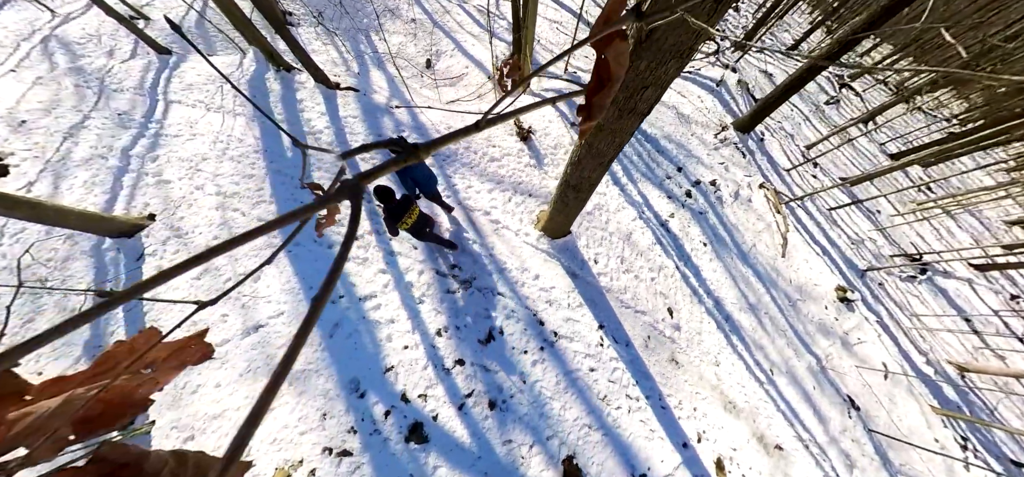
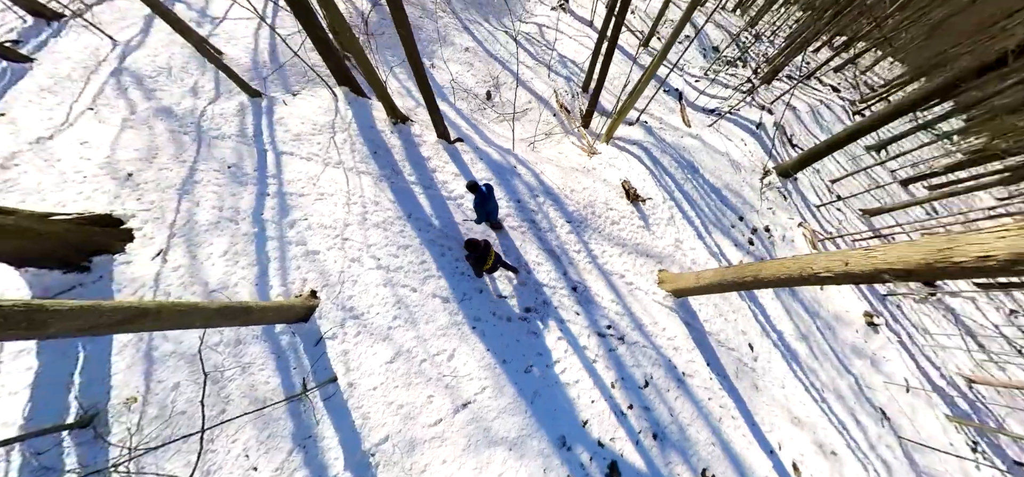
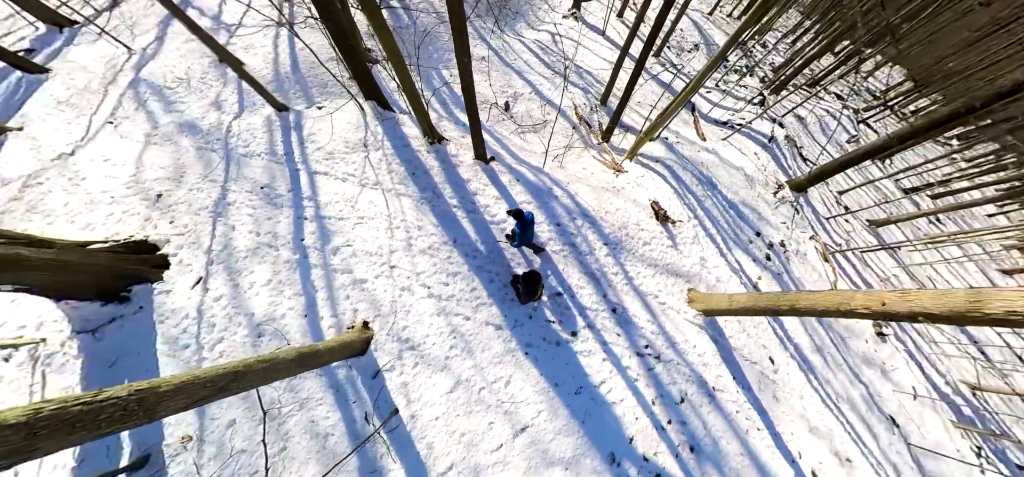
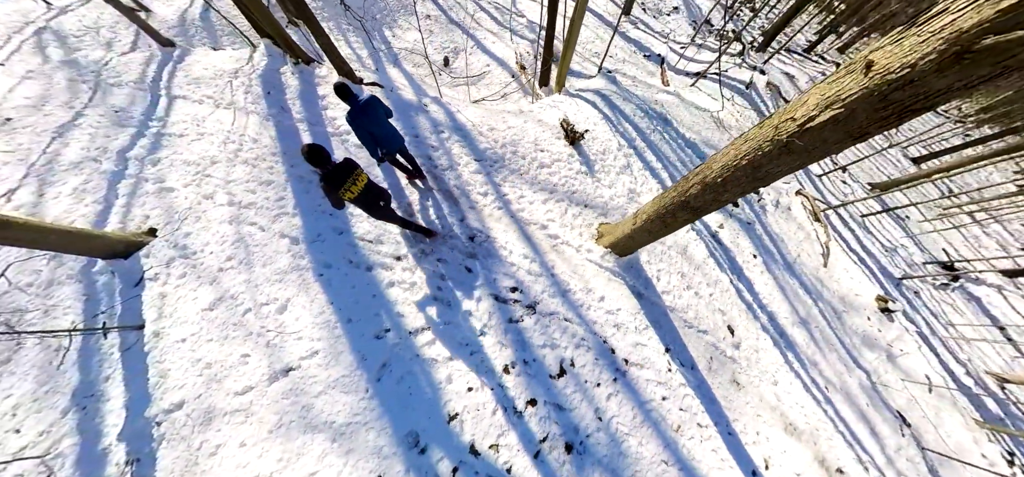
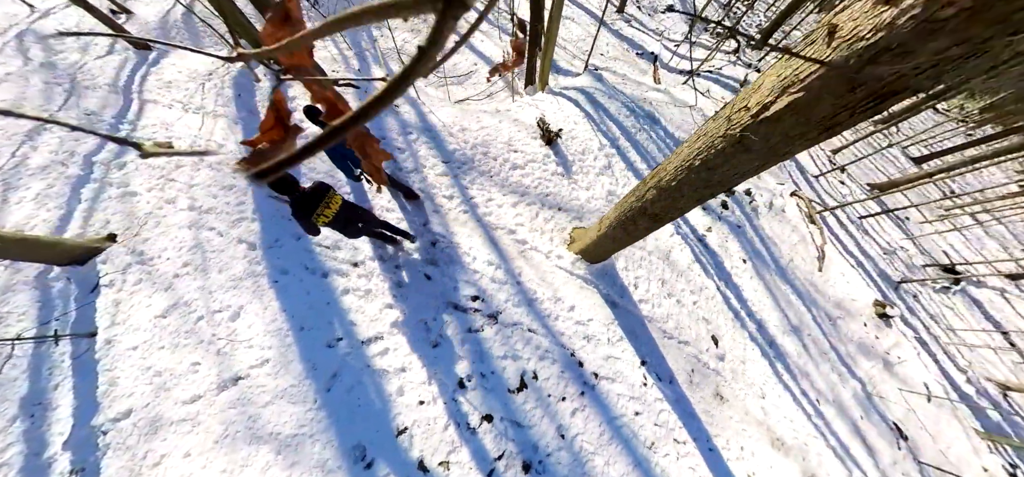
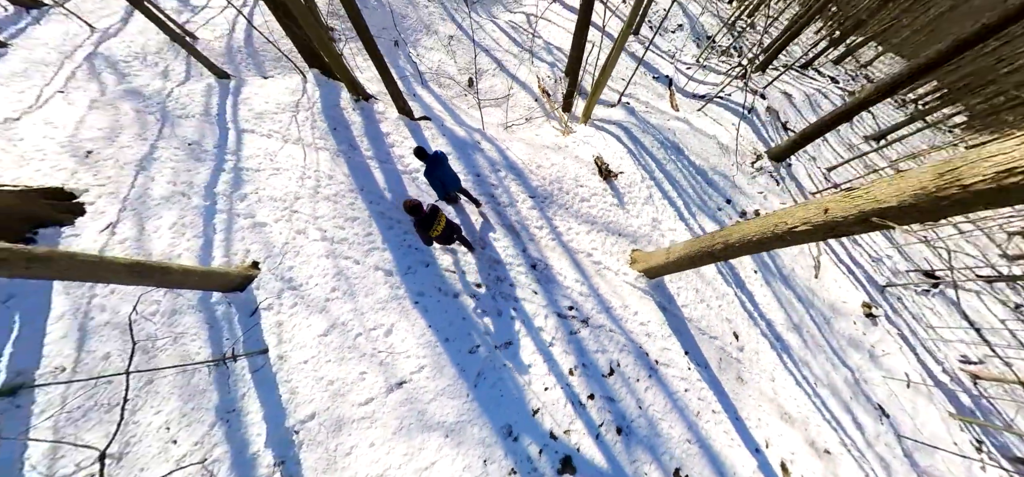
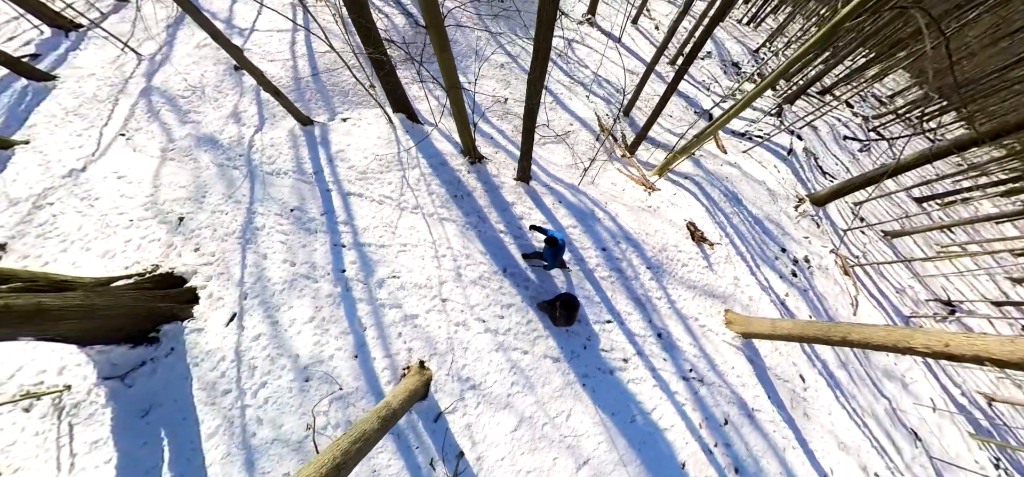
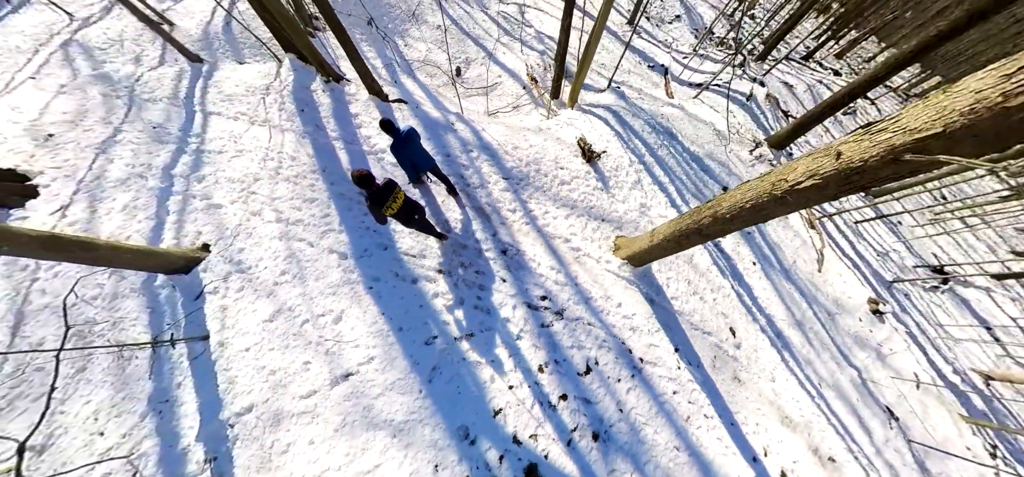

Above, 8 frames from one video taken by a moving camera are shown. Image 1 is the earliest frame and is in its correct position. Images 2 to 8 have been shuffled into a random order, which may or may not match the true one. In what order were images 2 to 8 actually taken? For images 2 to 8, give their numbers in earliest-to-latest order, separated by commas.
5, 4, 8, 6, 2, 3, 7
